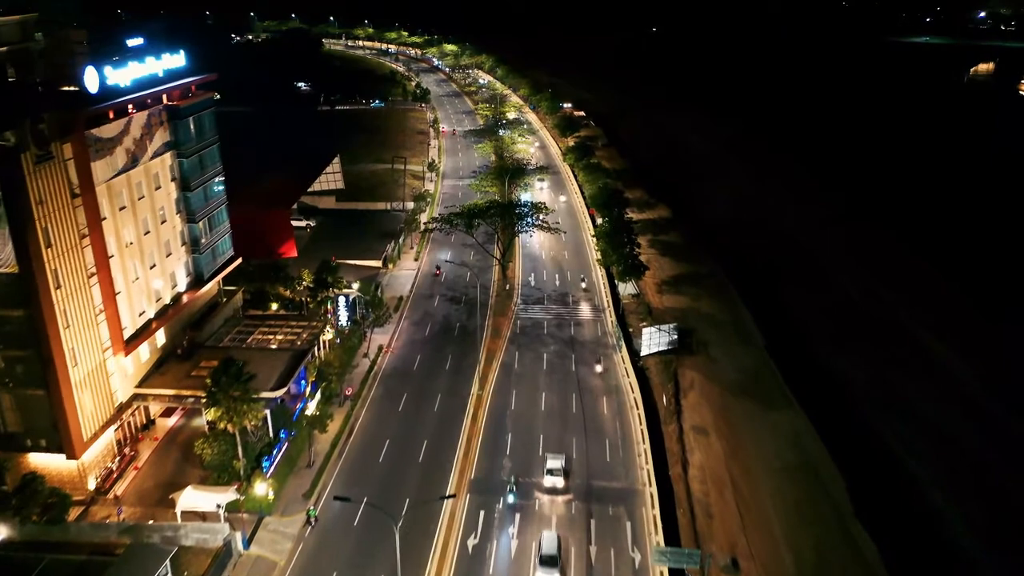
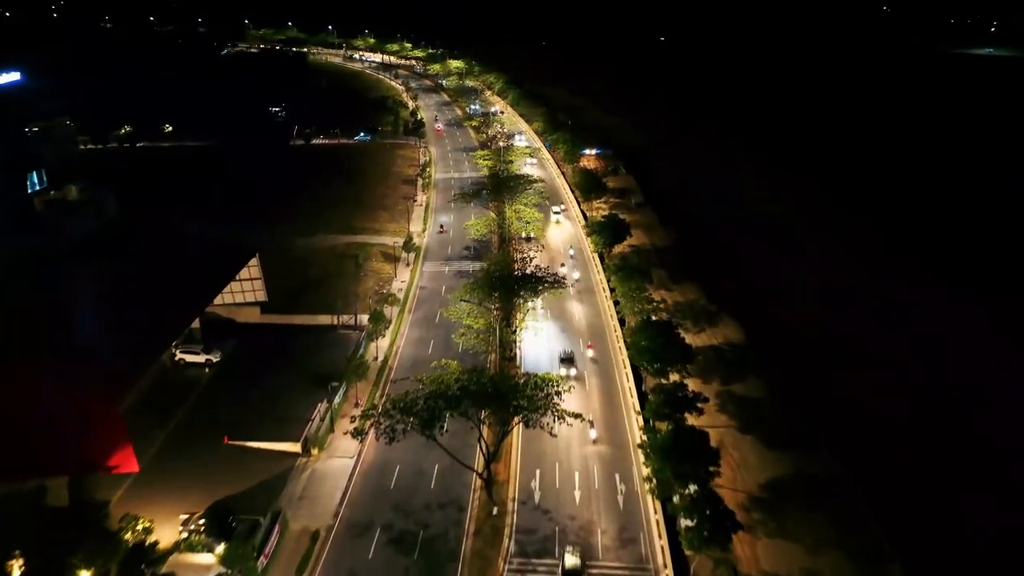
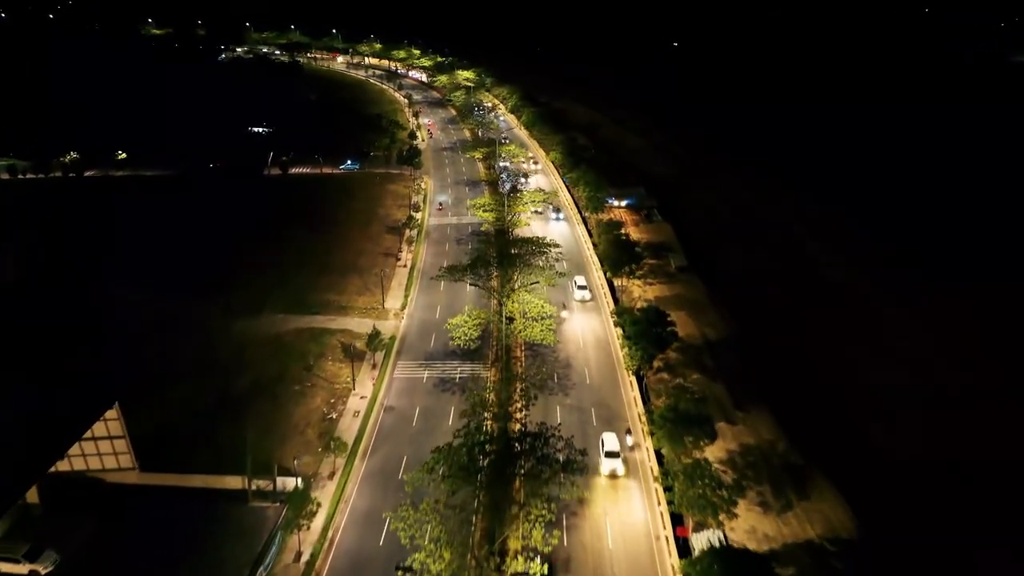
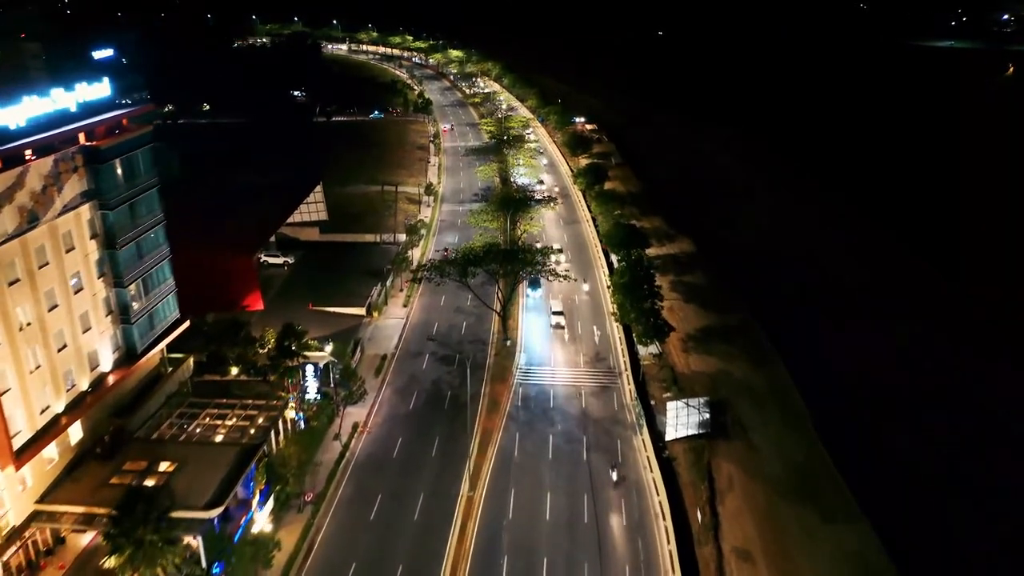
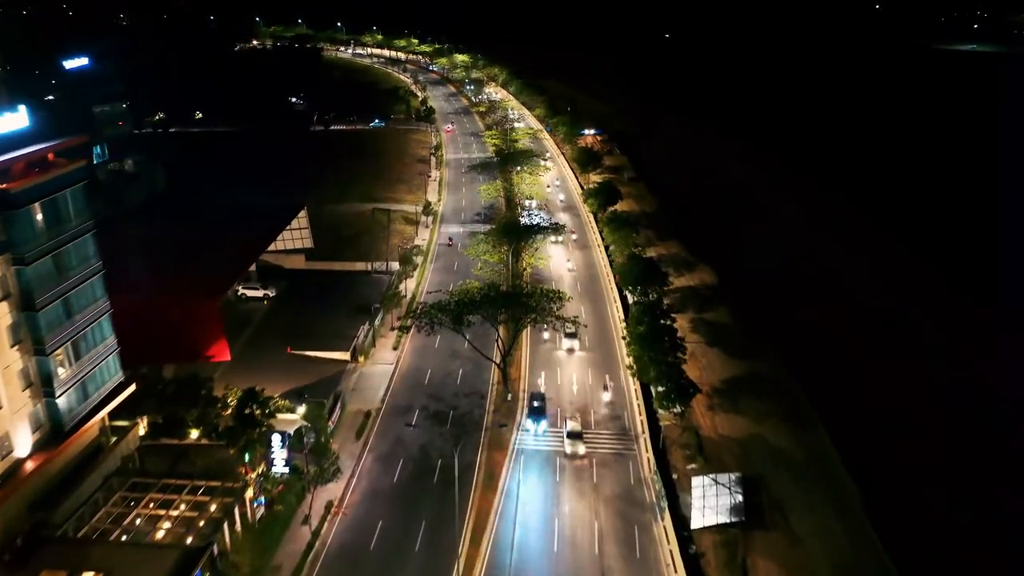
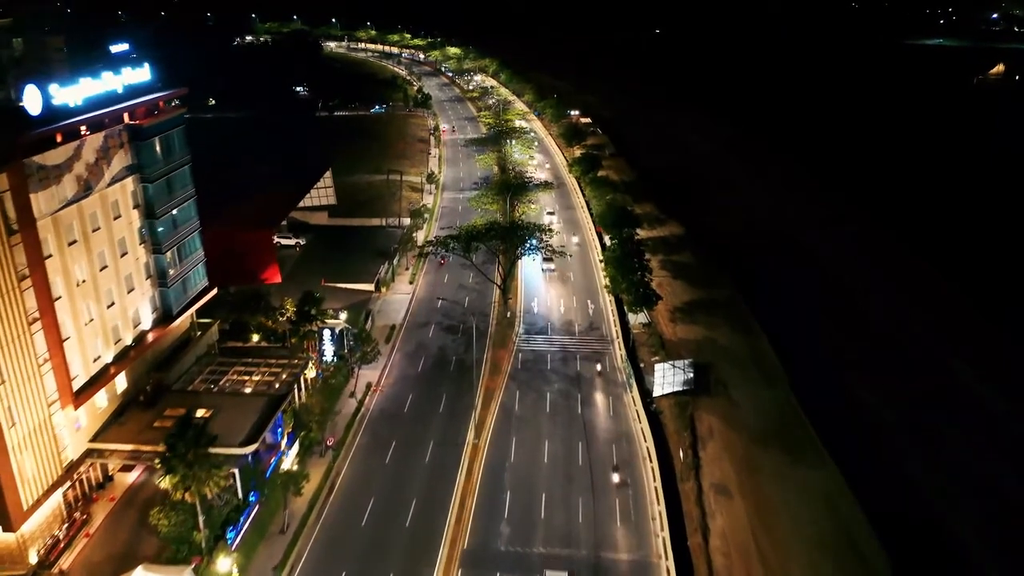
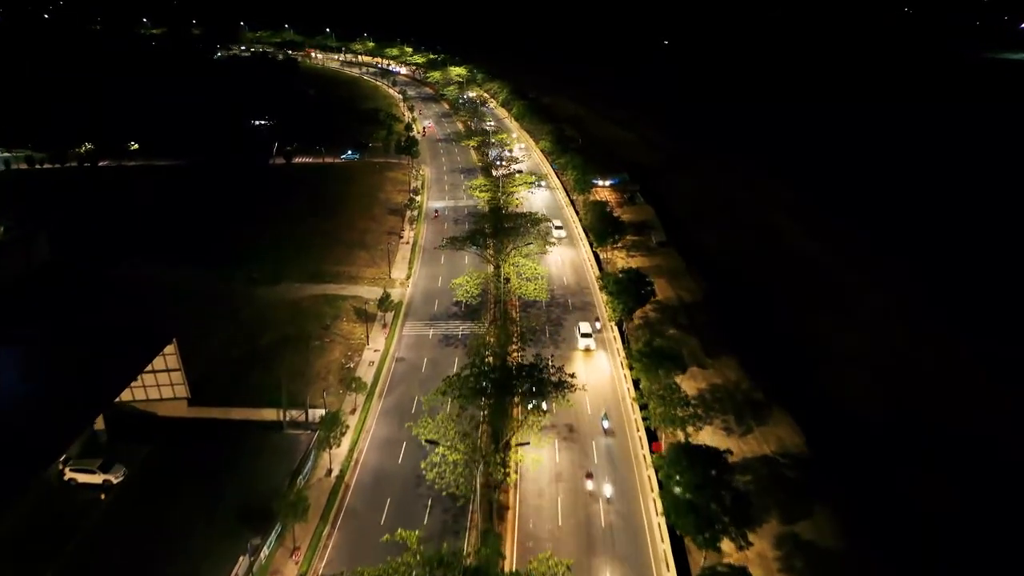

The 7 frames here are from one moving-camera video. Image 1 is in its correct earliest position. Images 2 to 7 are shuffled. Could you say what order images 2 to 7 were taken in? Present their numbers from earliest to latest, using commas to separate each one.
6, 4, 5, 2, 7, 3
